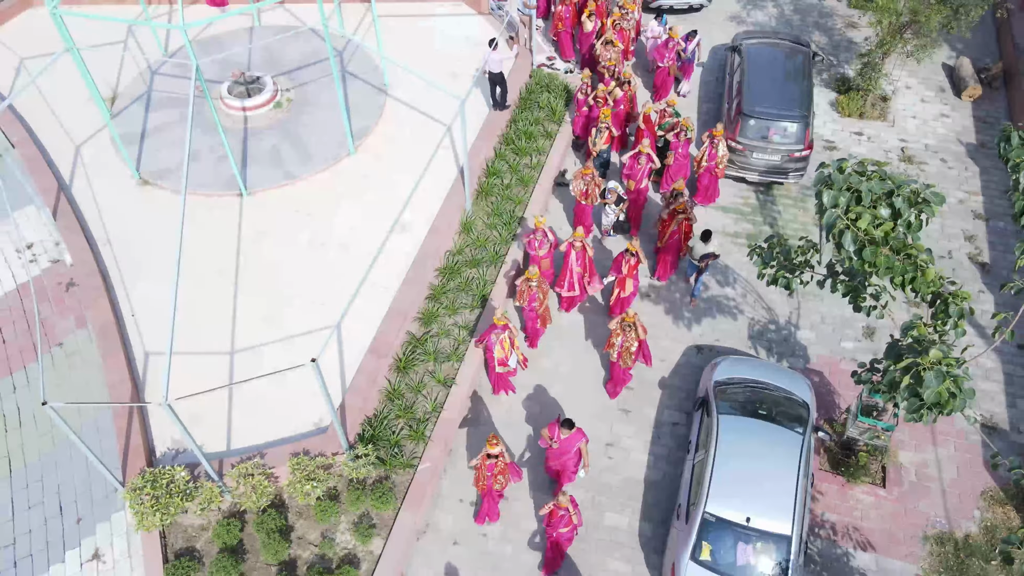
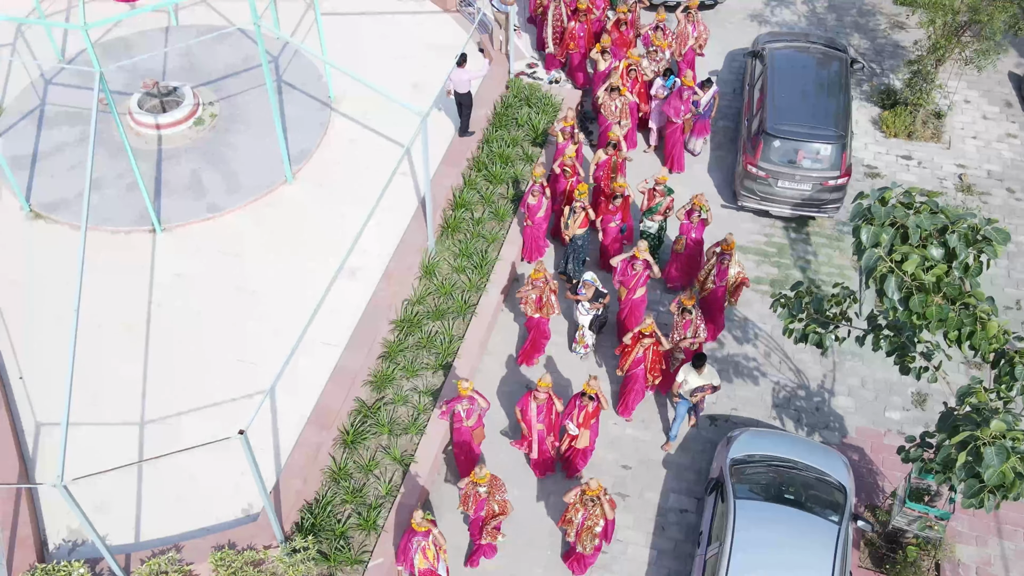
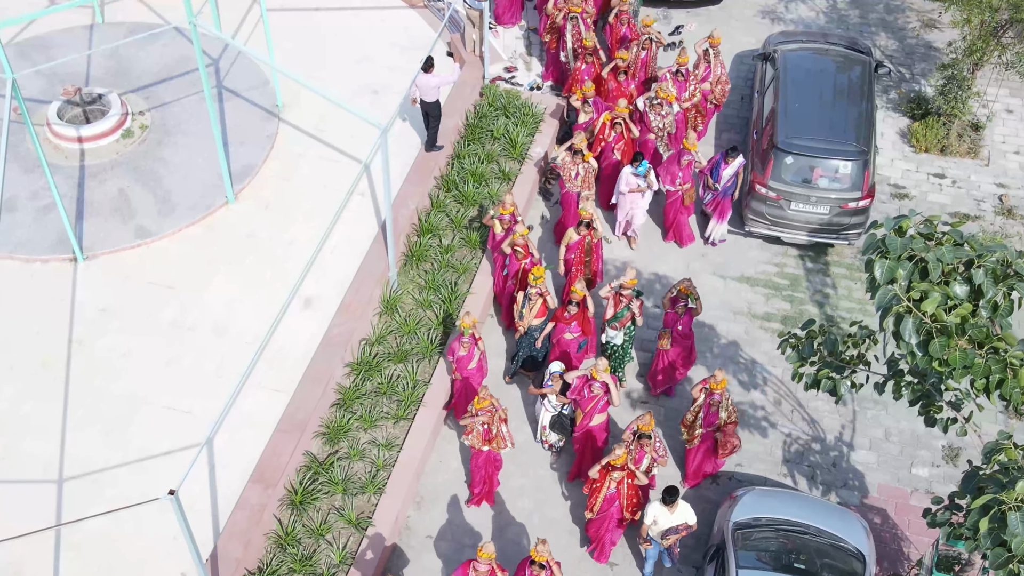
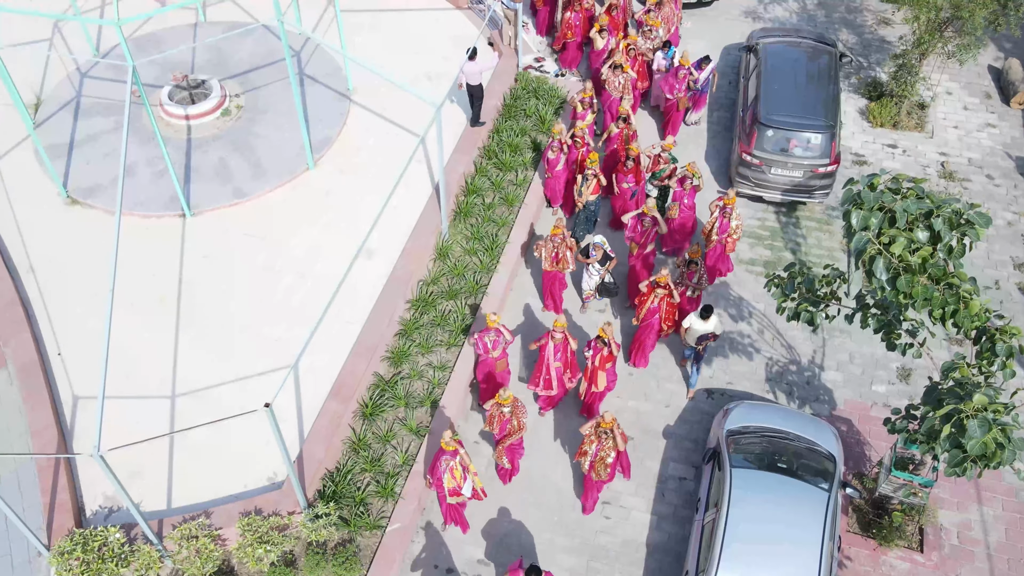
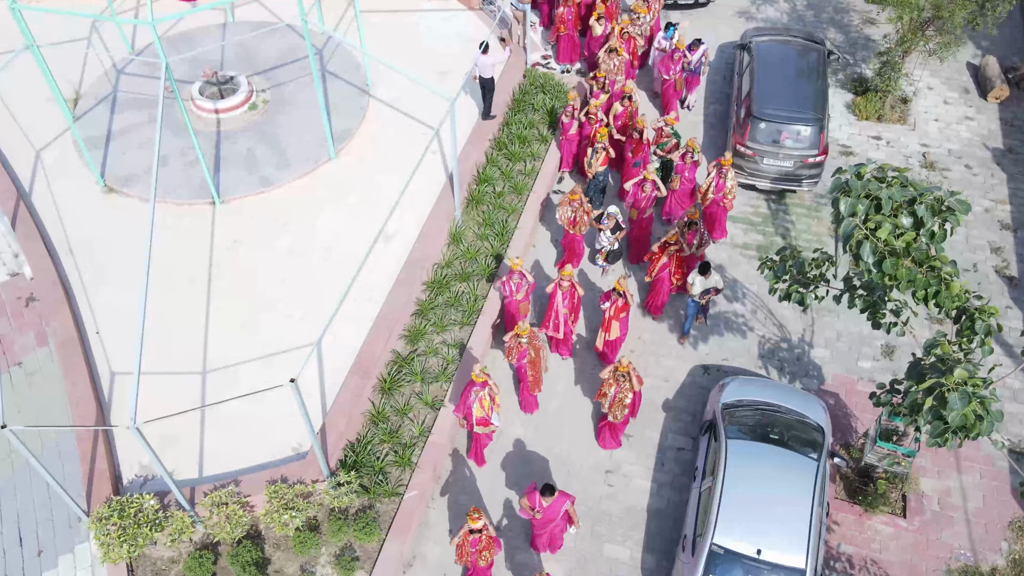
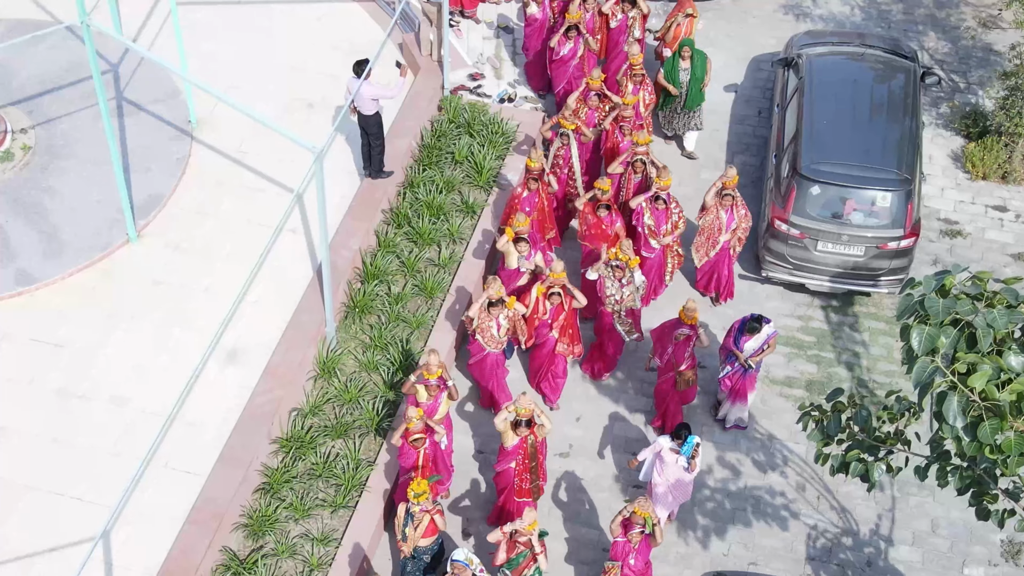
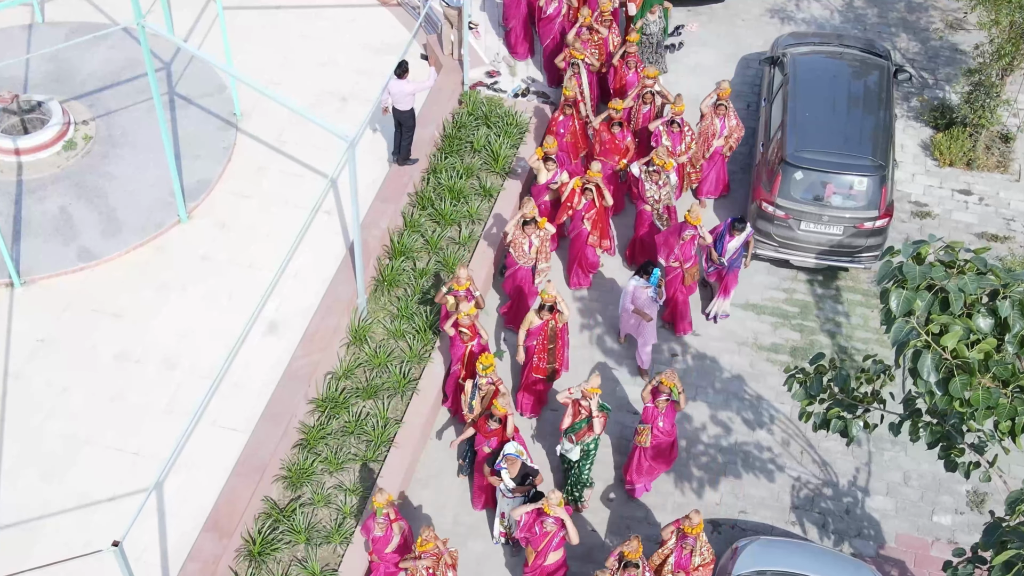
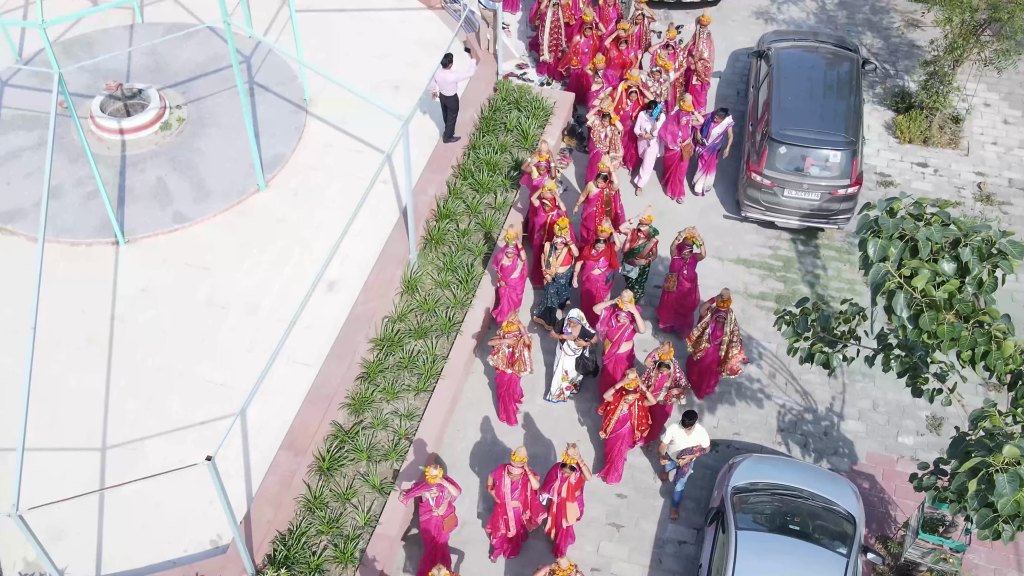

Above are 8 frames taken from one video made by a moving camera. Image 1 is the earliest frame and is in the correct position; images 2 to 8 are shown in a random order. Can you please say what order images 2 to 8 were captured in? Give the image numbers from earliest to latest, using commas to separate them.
5, 4, 2, 8, 3, 7, 6
